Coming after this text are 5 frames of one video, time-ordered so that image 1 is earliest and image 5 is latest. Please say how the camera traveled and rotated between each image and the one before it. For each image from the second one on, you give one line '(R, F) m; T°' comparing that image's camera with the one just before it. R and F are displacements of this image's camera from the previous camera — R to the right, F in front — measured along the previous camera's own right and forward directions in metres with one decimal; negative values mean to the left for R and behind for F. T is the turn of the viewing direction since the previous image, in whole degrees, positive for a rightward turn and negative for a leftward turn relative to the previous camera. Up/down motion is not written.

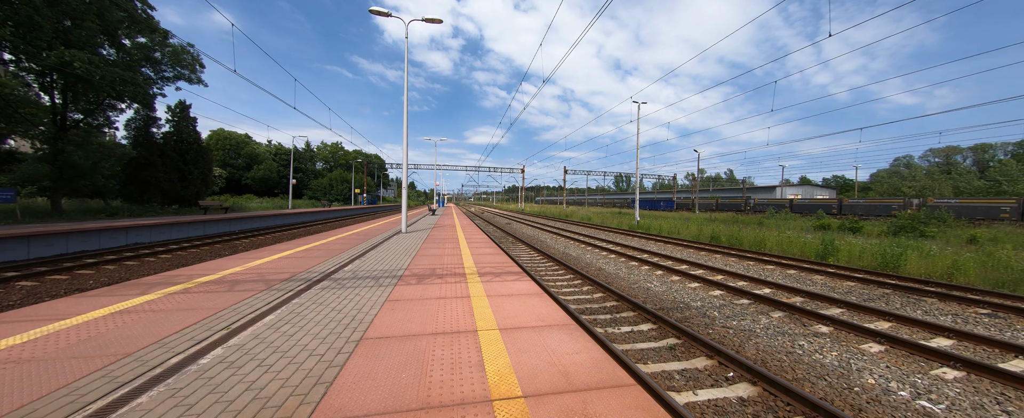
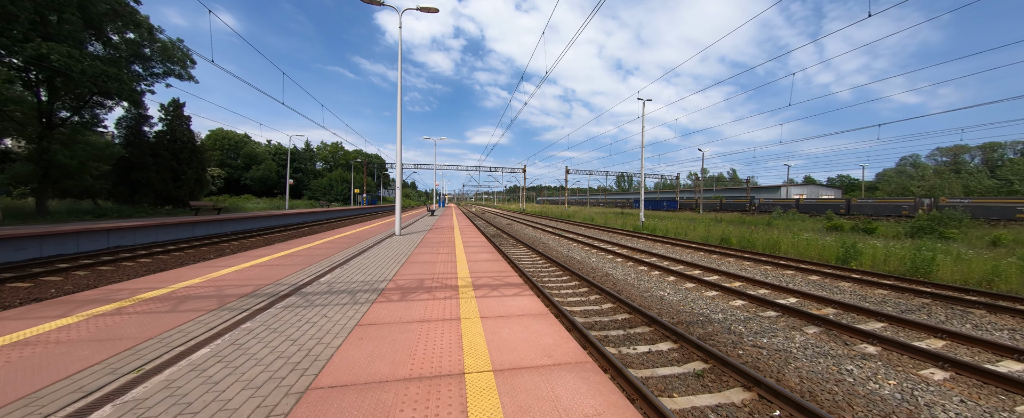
(0.0, +0.6) m; 0°
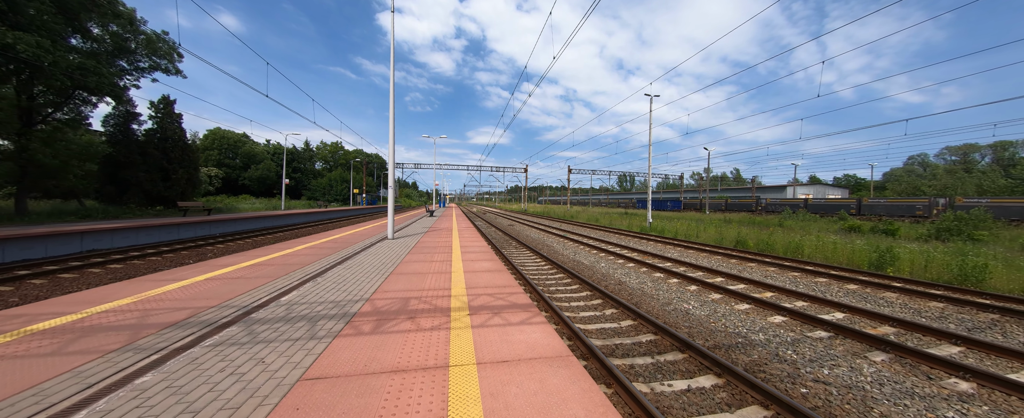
(0.0, +0.8) m; 0°
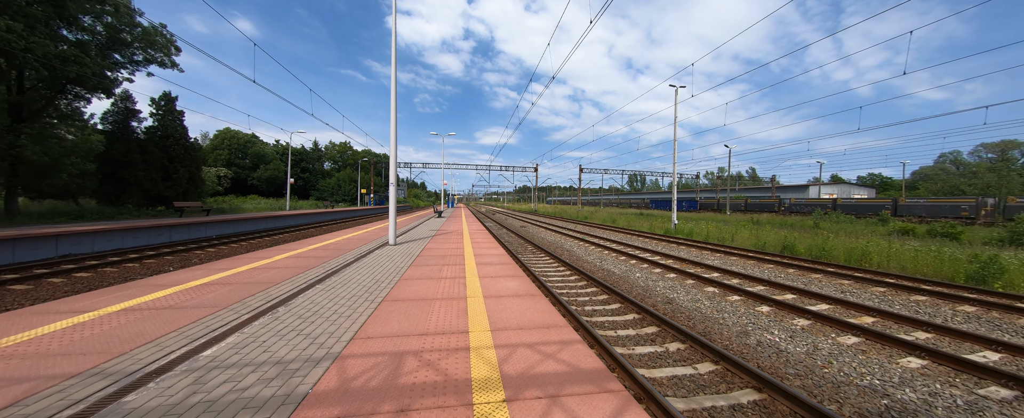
(-0.4, +1.2) m; -2°
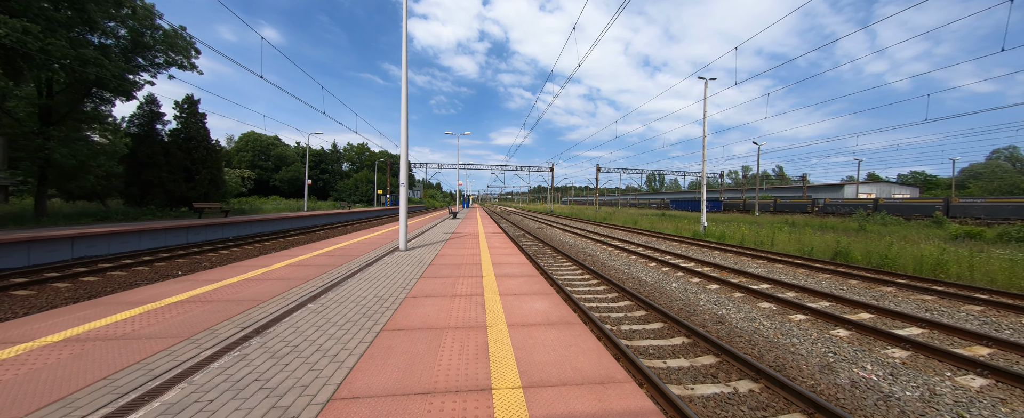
(-0.2, +0.7) m; -3°
